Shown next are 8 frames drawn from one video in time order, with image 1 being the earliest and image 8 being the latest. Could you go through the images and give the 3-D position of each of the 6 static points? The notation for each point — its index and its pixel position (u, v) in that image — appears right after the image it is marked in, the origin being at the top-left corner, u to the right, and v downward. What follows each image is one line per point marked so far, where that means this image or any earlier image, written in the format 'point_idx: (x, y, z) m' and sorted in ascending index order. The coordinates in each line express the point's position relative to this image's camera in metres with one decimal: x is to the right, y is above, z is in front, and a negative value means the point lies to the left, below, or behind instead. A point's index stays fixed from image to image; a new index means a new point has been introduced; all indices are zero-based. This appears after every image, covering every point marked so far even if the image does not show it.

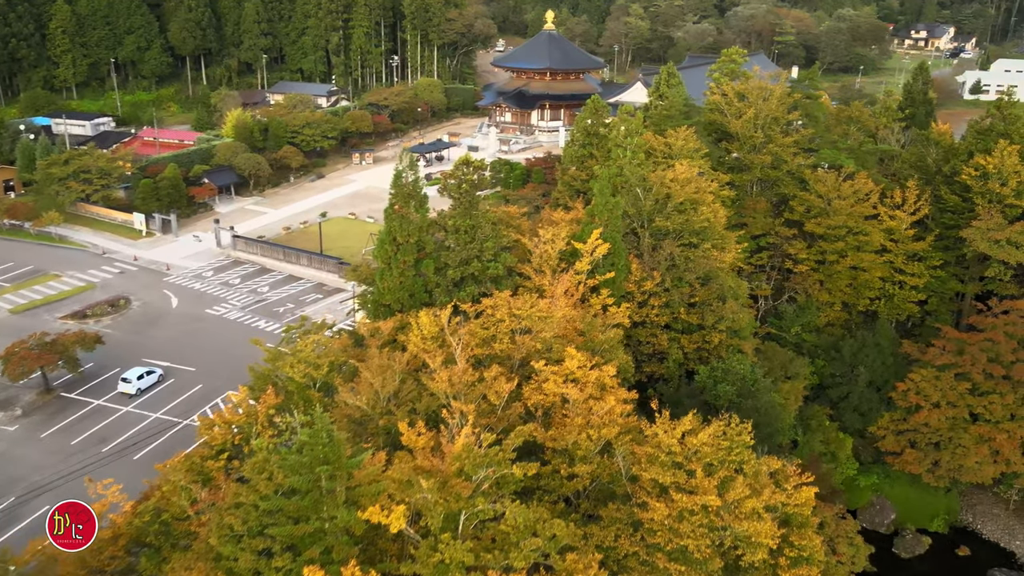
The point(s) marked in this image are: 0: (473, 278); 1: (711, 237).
0: (-0.7, +0.2, +15.4) m
1: (+4.0, +1.0, +17.4) m
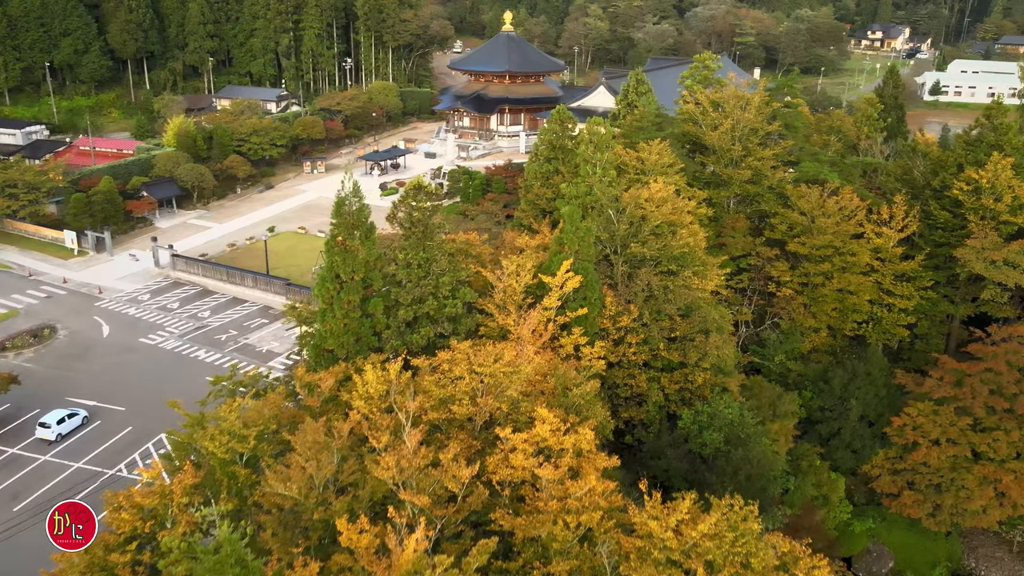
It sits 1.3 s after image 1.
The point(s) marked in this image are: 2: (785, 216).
0: (-1.3, -0.5, +13.6) m
1: (+3.2, +0.4, +15.8) m
2: (+5.9, +1.6, +19.0) m
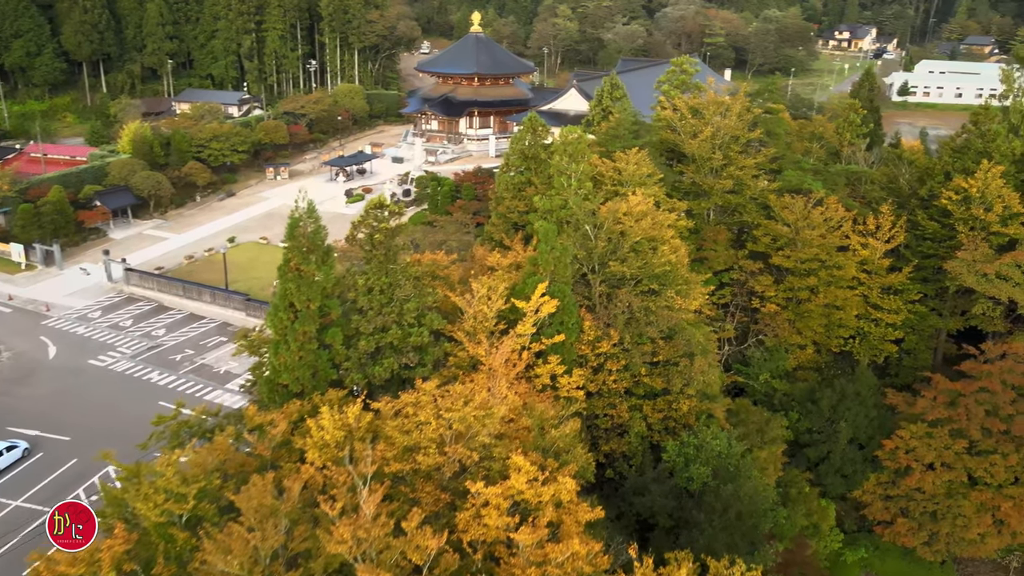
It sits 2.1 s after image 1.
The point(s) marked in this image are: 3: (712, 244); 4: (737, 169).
0: (-1.7, -0.8, +12.5) m
1: (+2.8, +0.1, +14.8) m
2: (+5.3, +1.3, +18.2) m
3: (+4.1, +0.9, +17.8) m
4: (+4.7, +2.5, +18.4) m
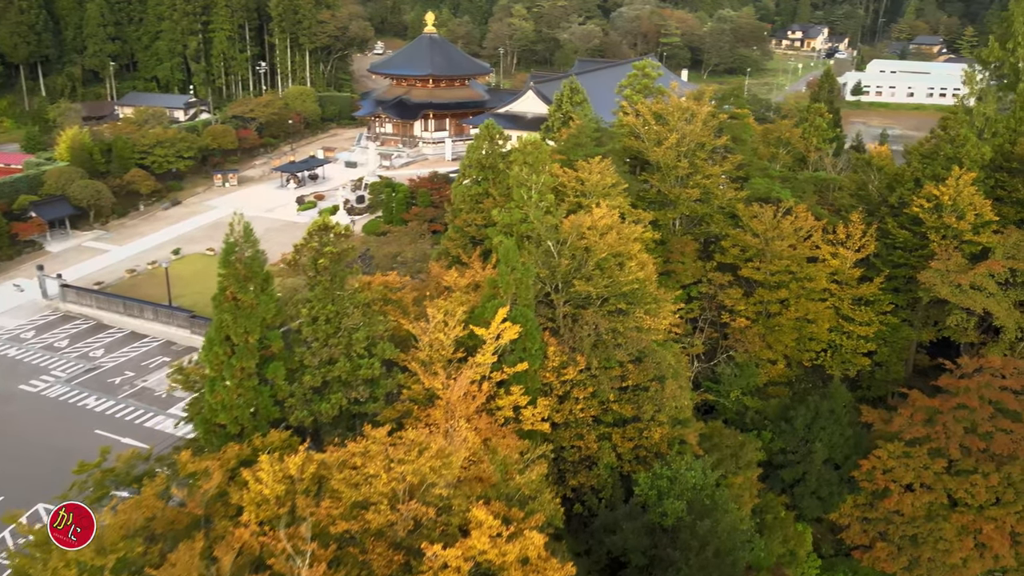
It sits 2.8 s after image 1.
0: (-2.2, -1.2, +11.4) m
1: (+2.1, -0.2, +14.0) m
2: (+4.5, +1.0, +17.5) m
3: (+3.3, +0.6, +17.1) m
4: (+3.8, +2.2, +17.7) m
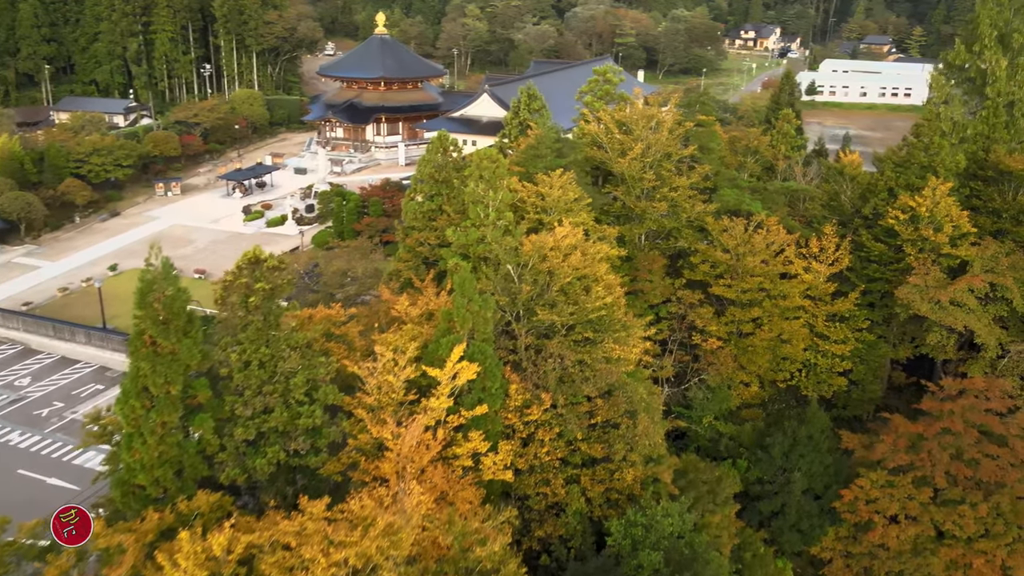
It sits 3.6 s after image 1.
0: (-2.7, -1.7, +10.2) m
1: (+1.5, -0.6, +12.9) m
2: (+3.7, +0.6, +16.5) m
3: (+2.5, +0.2, +16.1) m
4: (+3.0, +1.8, +16.7) m
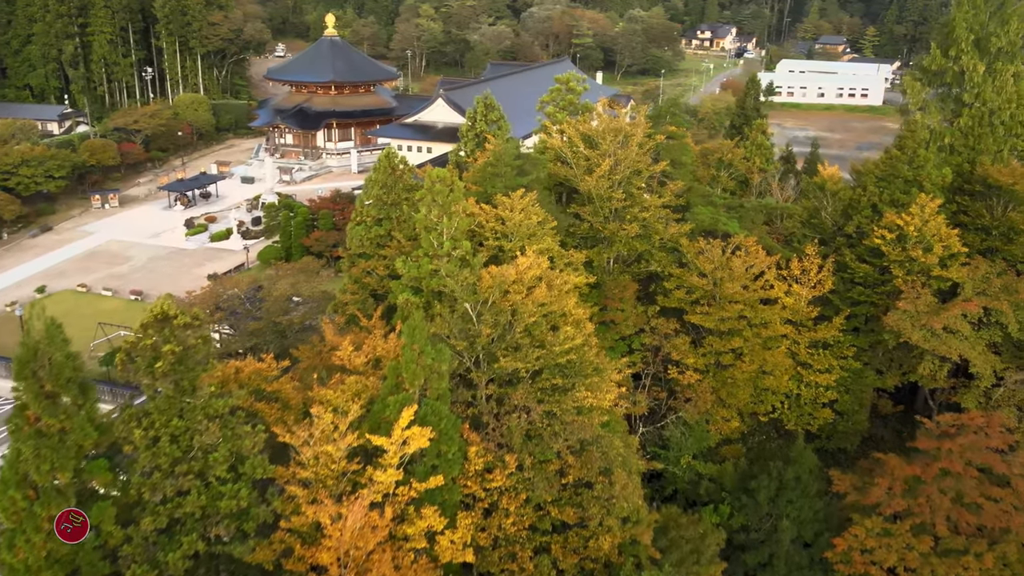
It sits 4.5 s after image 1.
0: (-3.1, -2.2, +8.6) m
1: (+0.9, -1.1, +11.5) m
2: (+2.9, +0.2, +15.2) m
3: (+1.8, -0.3, +14.7) m
4: (+2.3, +1.3, +15.3) m
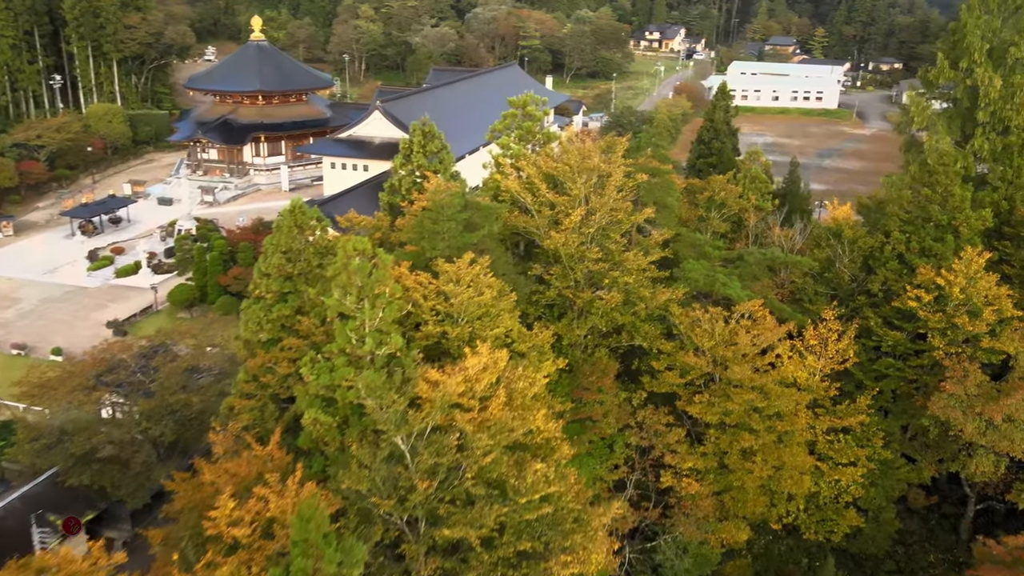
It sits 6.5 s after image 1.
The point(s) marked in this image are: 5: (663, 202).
0: (-3.4, -3.5, +5.1) m
1: (+0.5, -2.3, +8.3) m
2: (+2.2, -1.0, +12.0) m
3: (+1.1, -1.4, +11.5) m
4: (+1.5, +0.2, +12.1) m
5: (+2.4, +1.4, +13.9) m
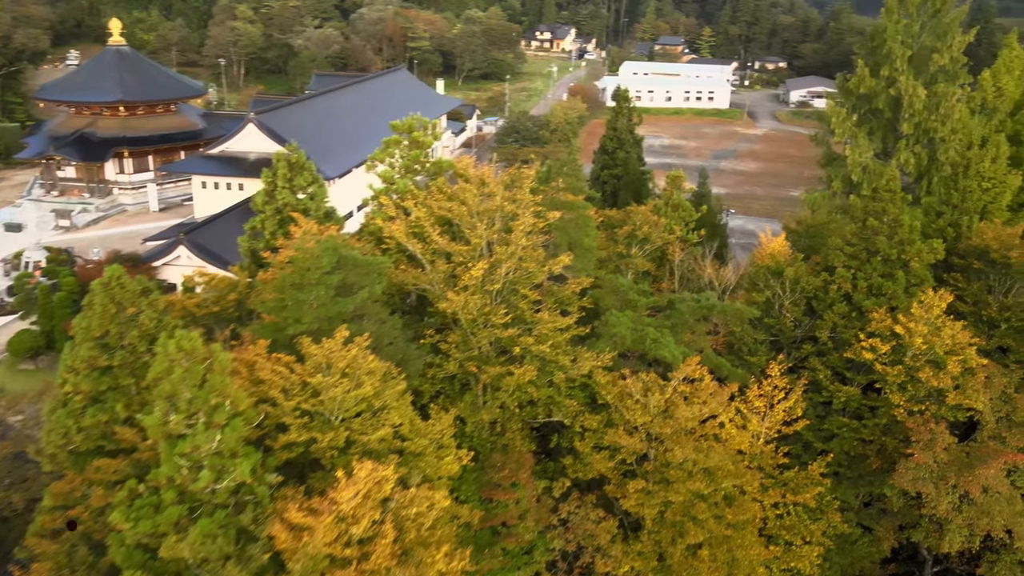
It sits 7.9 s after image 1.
0: (-3.7, -4.4, +2.5) m
1: (-0.2, -3.0, +6.0) m
2: (+1.0, -1.7, +10.0) m
3: (0.0, -2.2, +9.3) m
4: (+0.3, -0.5, +10.0) m
5: (+0.9, +0.6, +11.9) m
